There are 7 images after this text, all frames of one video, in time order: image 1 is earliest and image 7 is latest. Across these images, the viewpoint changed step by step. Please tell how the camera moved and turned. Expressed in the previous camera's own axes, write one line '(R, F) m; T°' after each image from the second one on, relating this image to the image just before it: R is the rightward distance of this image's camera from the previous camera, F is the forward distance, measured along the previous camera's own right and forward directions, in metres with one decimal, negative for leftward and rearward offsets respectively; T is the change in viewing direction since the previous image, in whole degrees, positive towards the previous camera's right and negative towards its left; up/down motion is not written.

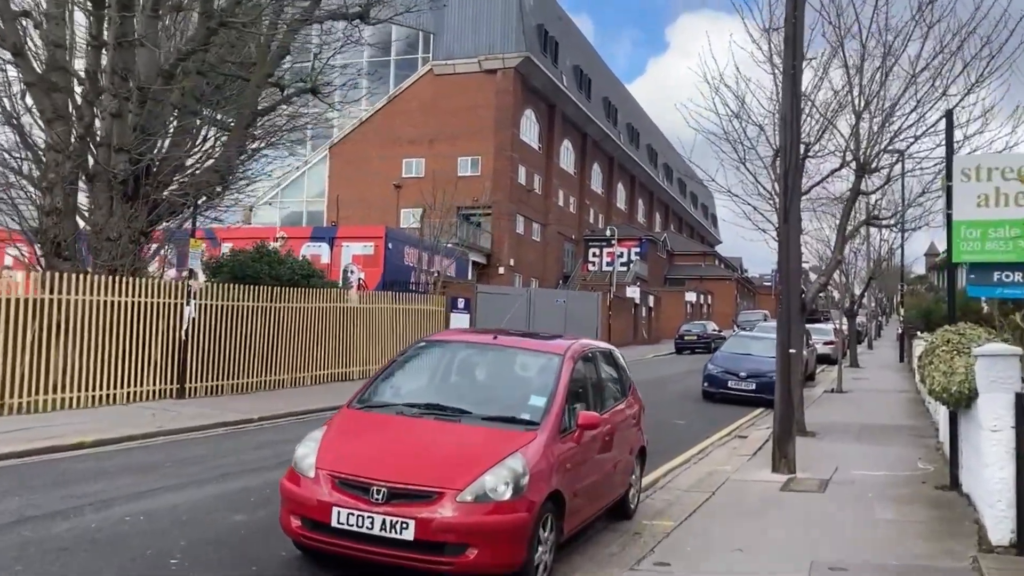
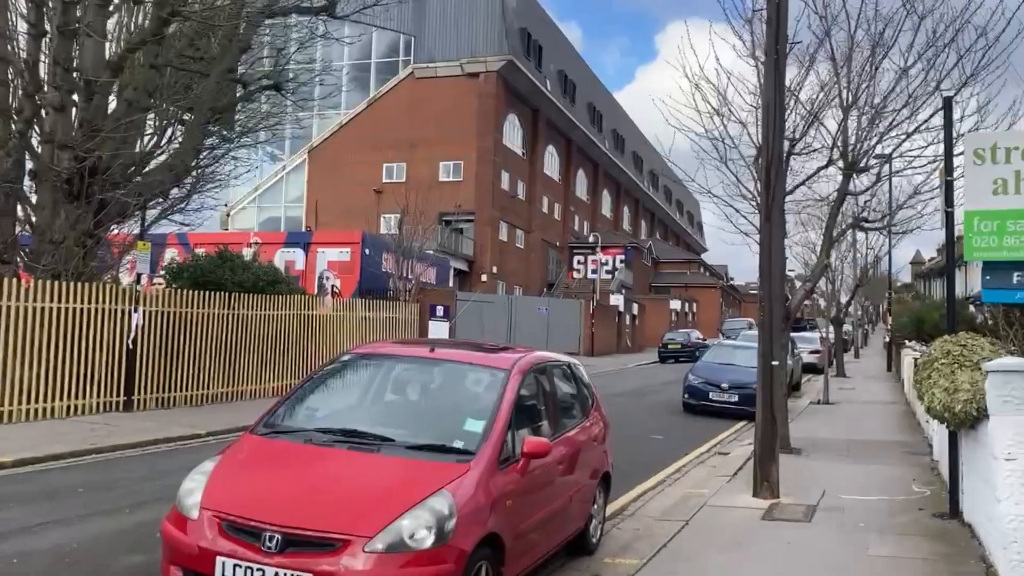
(+0.2, +0.7) m; +1°
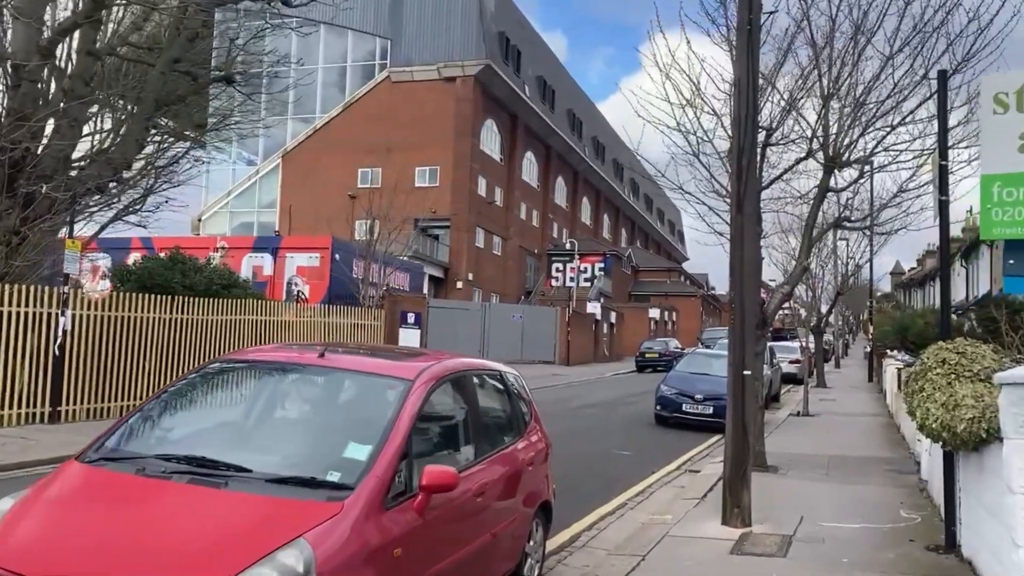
(+0.3, +0.8) m; +1°
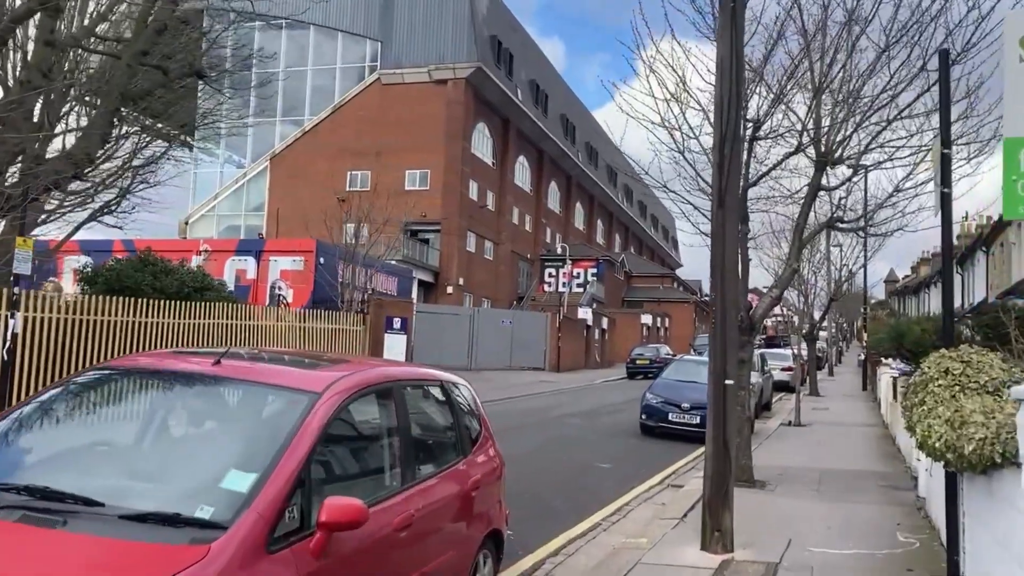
(+0.2, +0.6) m; 0°
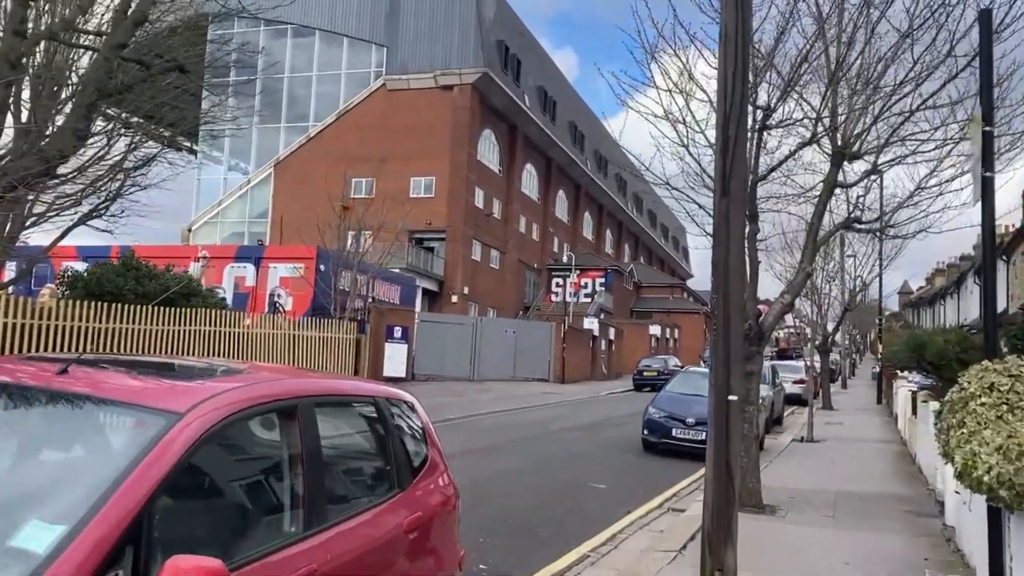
(+0.2, +0.7) m; -1°
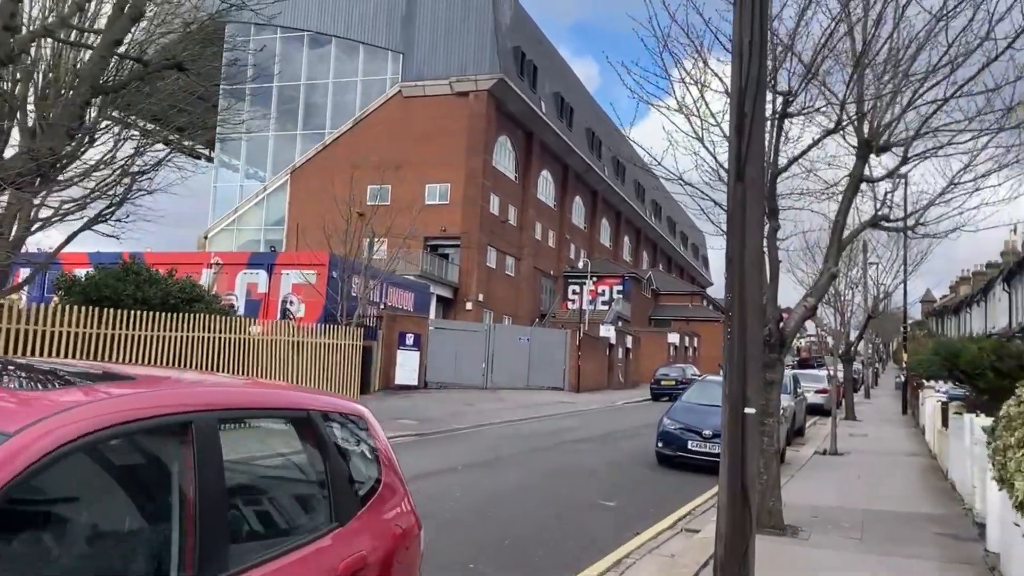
(+0.1, +0.5) m; -1°
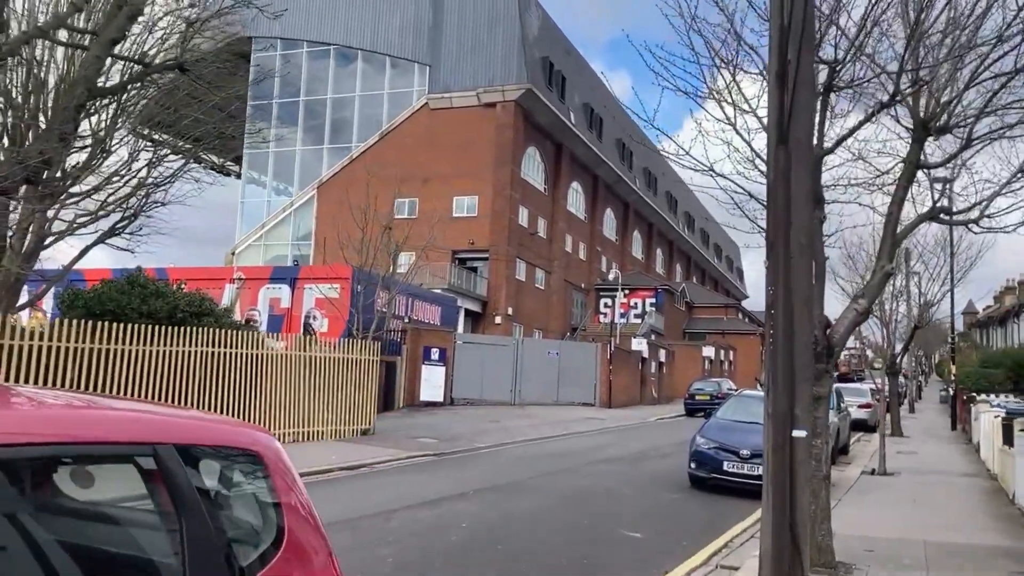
(+0.2, +0.8) m; -2°
